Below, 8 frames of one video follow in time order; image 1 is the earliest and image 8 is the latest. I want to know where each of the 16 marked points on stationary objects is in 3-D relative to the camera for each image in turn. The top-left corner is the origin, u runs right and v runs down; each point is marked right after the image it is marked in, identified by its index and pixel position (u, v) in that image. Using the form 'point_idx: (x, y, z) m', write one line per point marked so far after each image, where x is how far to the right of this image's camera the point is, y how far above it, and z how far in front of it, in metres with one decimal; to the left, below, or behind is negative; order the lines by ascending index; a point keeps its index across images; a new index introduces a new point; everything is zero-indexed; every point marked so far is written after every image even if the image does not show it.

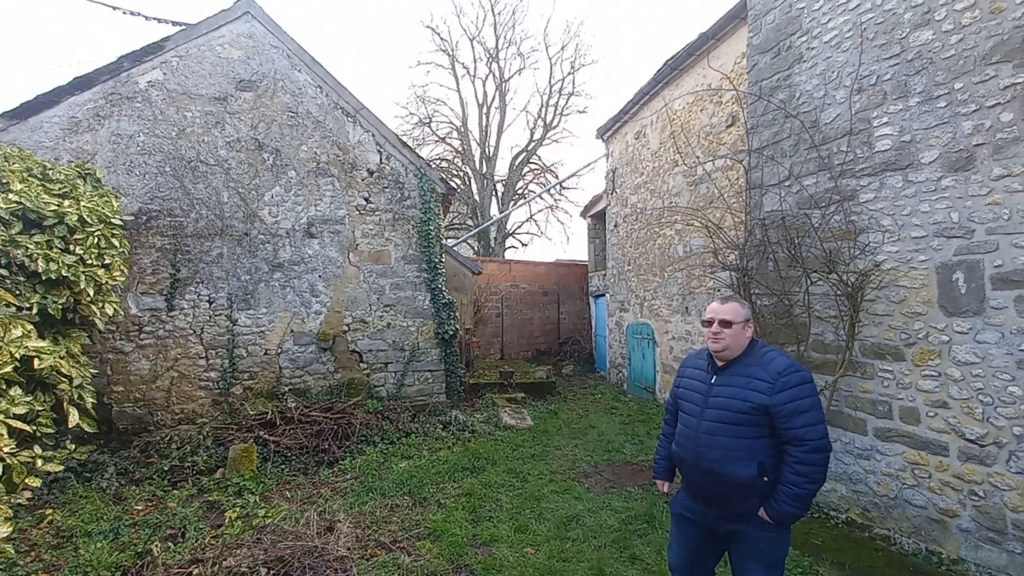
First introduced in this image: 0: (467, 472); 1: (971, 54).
0: (-0.4, -1.8, +4.7) m
1: (+2.9, +1.5, +3.1) m
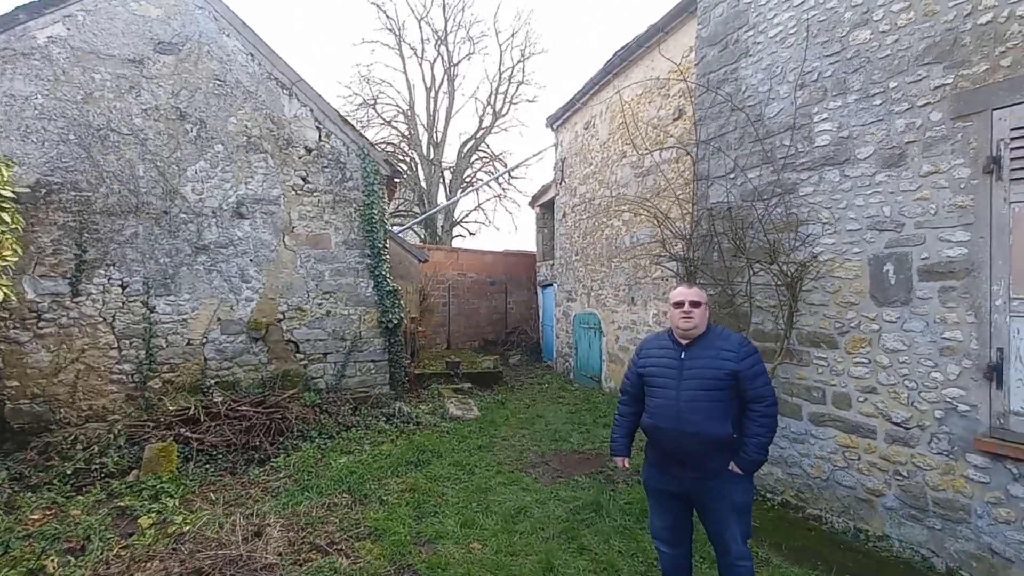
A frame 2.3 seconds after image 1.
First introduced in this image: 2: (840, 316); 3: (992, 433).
0: (-0.9, -1.7, +4.6) m
1: (+2.5, +1.5, +3.2) m
2: (+2.4, -0.2, +3.6) m
3: (+2.7, -0.8, +2.8) m
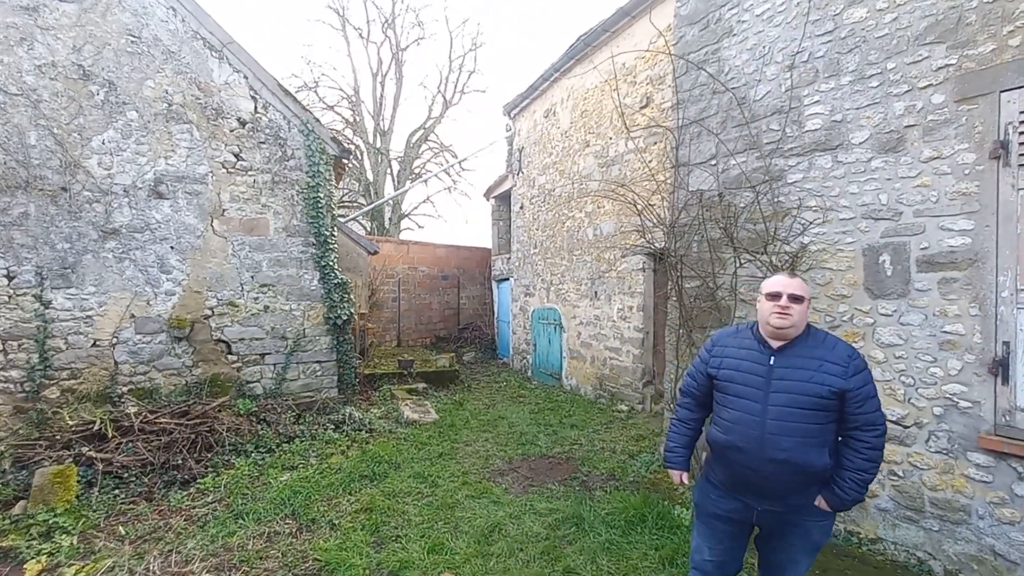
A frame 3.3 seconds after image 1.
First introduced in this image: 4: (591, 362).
0: (-1.2, -1.6, +4.0) m
1: (+2.4, +1.6, +3.0) m
2: (+2.2, -0.1, +3.4) m
3: (+2.7, -0.8, +2.7) m
4: (+1.2, -1.1, +7.5) m
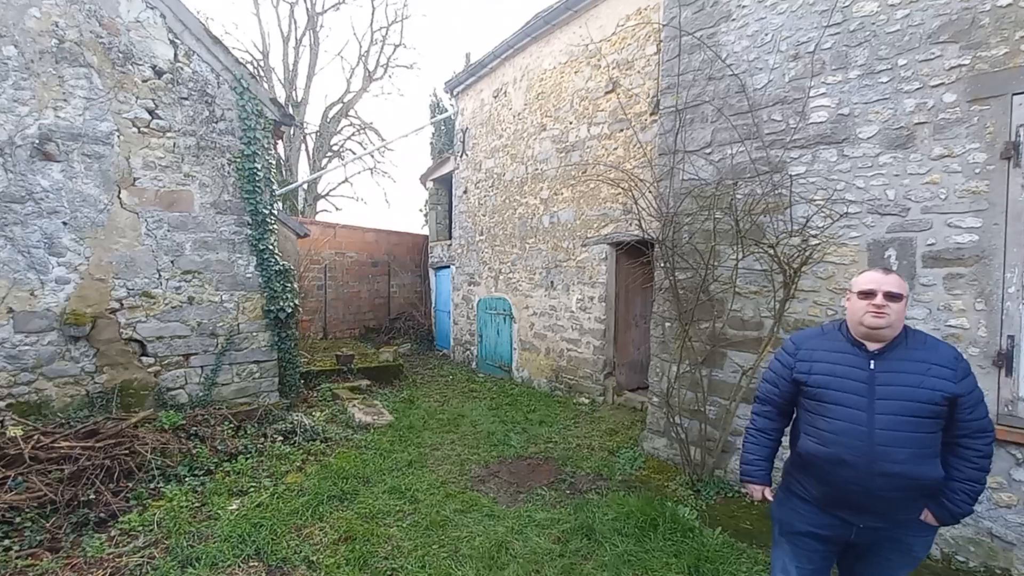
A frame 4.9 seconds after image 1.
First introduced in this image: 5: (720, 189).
0: (-1.2, -1.5, +3.5) m
1: (+2.5, +1.6, +3.1) m
2: (+2.2, -0.1, +3.4) m
3: (+2.8, -0.8, +2.8) m
4: (+0.5, -1.0, +7.3) m
5: (+1.7, +0.8, +3.9) m
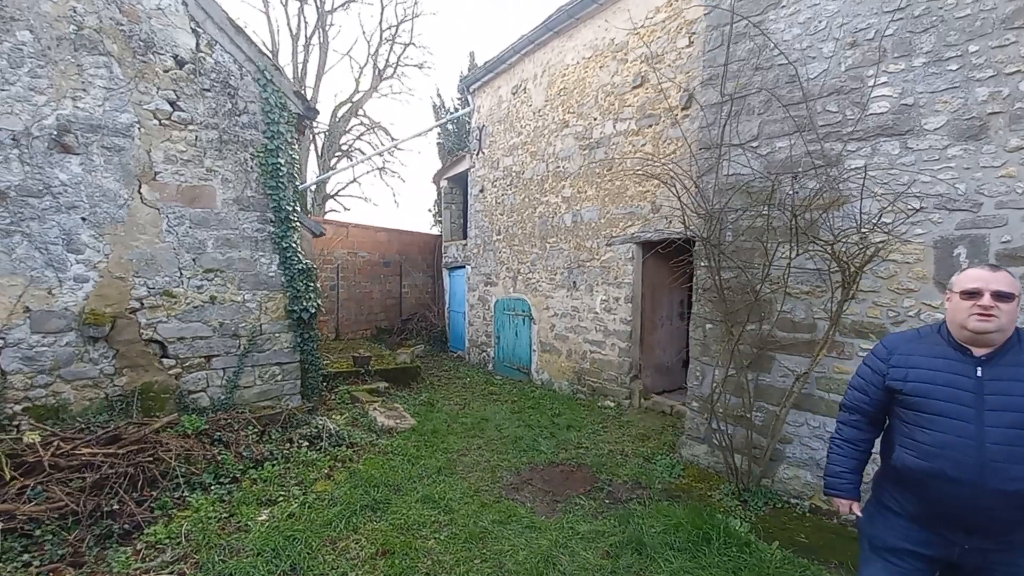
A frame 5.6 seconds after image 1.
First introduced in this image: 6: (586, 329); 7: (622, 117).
0: (-1.0, -1.5, +3.3) m
1: (+2.8, +1.6, +2.9) m
2: (+2.5, -0.1, +3.2) m
3: (+3.1, -0.8, +2.6) m
4: (+0.8, -1.0, +7.1) m
5: (+2.0, +0.8, +3.8) m
6: (+1.0, -0.6, +6.8) m
7: (+1.4, +2.2, +6.2) m
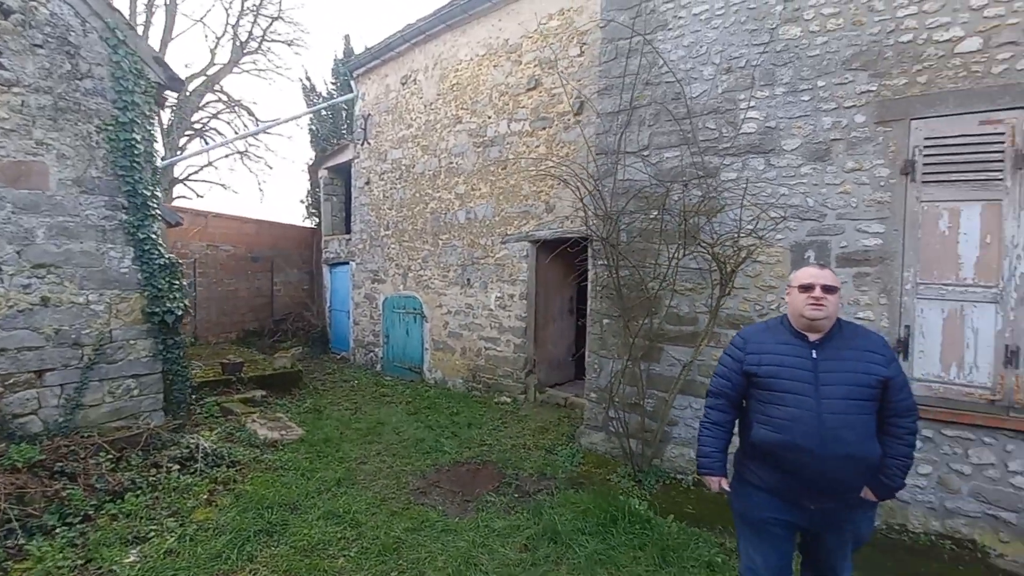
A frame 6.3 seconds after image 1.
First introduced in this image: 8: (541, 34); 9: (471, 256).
0: (-1.5, -1.5, +3.0) m
1: (+2.3, +1.6, +3.5) m
2: (+1.9, -0.1, +3.7) m
3: (+2.6, -0.7, +3.3) m
4: (-0.7, -0.9, +7.1) m
5: (+1.2, +0.8, +4.1) m
6: (-0.4, -0.5, +6.8) m
7: (+0.1, +2.2, +6.3) m
8: (+0.4, +3.1, +6.1) m
9: (-0.6, +0.4, +6.9) m
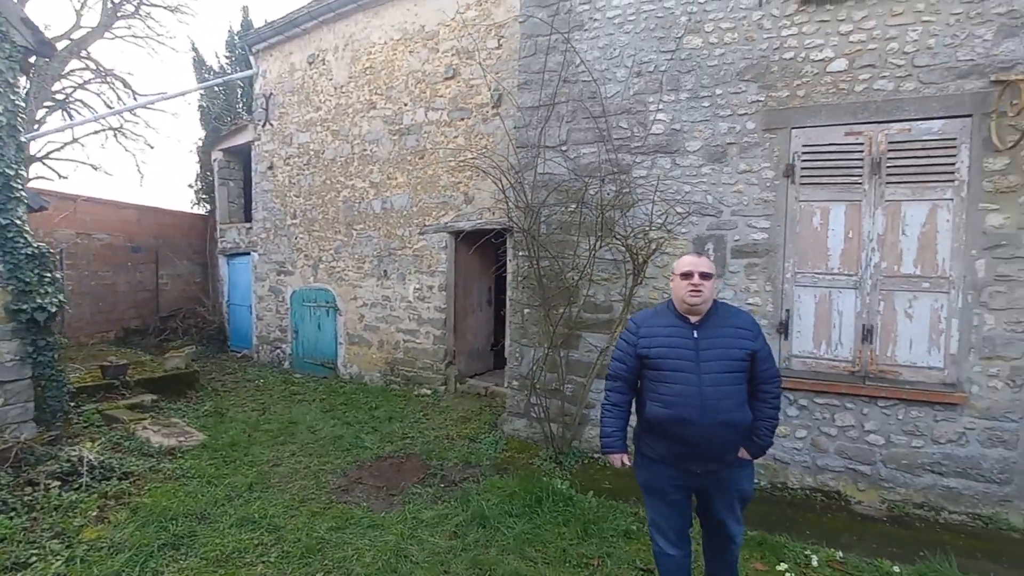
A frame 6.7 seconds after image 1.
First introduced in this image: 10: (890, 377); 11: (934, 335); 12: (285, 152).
0: (-1.9, -1.5, +2.7) m
1: (+1.7, +1.7, +3.8) m
2: (+1.3, 0.0, +4.1) m
3: (+2.0, -0.7, +3.8) m
4: (-1.9, -0.8, +6.9) m
5: (+0.6, +0.9, +4.3) m
6: (-1.6, -0.4, +6.7) m
7: (-1.0, +2.3, +6.3) m
8: (-0.7, +3.2, +6.0) m
9: (-1.7, +0.6, +6.8) m
10: (+2.7, -0.6, +3.5) m
11: (+2.9, -0.3, +3.4) m
12: (-3.6, +2.2, +7.9) m
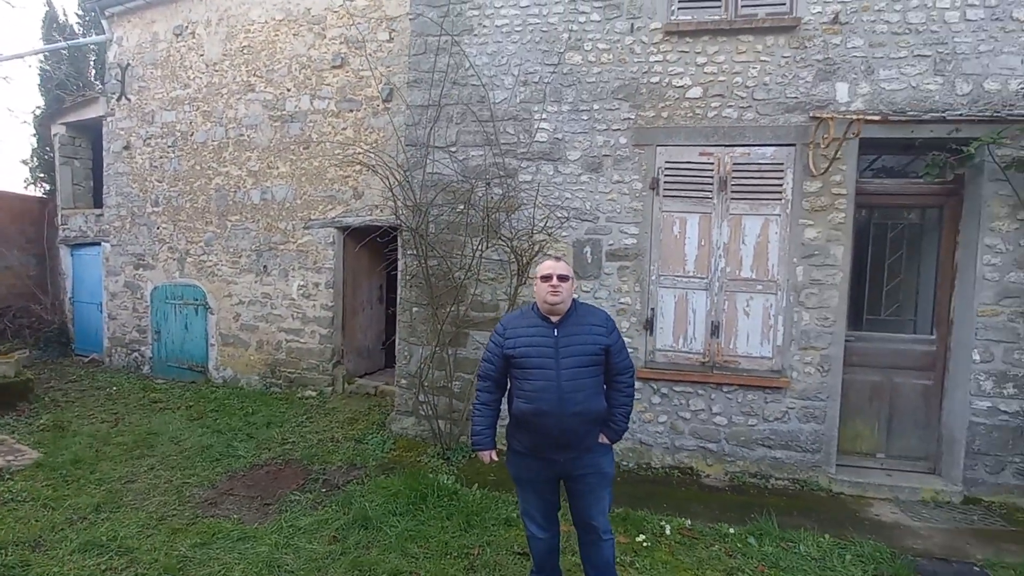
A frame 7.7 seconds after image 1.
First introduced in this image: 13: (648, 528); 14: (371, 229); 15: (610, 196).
0: (-2.5, -1.5, +2.4) m
1: (+0.8, +1.7, +4.1) m
2: (+0.3, 0.0, +4.3) m
3: (+1.1, -0.7, +4.2) m
4: (-3.4, -0.8, +6.5) m
5: (-0.4, +0.9, +4.4) m
6: (-3.0, -0.4, +6.3) m
7: (-2.3, +2.3, +6.0) m
8: (-1.9, +3.3, +5.8) m
9: (-3.1, +0.6, +6.3) m
10: (+1.8, -0.6, +4.0) m
11: (+2.0, -0.3, +4.0) m
12: (-5.2, +2.2, +7.1) m
13: (+0.9, -1.6, +3.3) m
14: (-1.8, +0.7, +6.1) m
15: (+0.8, +0.8, +4.2) m
